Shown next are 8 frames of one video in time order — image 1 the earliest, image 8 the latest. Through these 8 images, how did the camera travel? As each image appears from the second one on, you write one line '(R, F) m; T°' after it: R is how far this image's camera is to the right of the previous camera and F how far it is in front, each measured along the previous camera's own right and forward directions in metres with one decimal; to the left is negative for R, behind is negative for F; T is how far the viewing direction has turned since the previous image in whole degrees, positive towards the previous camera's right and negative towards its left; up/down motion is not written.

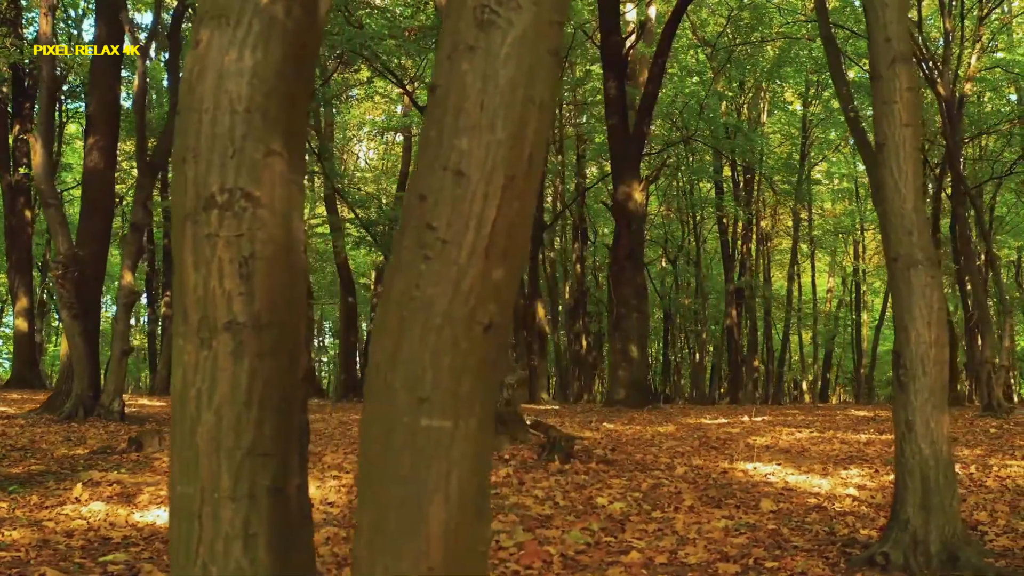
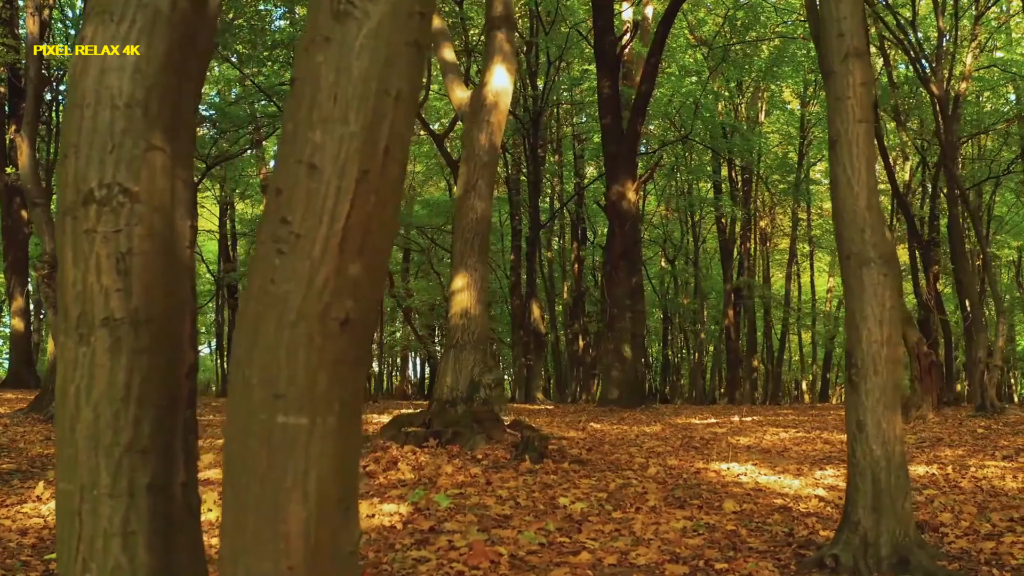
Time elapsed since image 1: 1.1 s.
(+0.3, 0.0) m; 0°
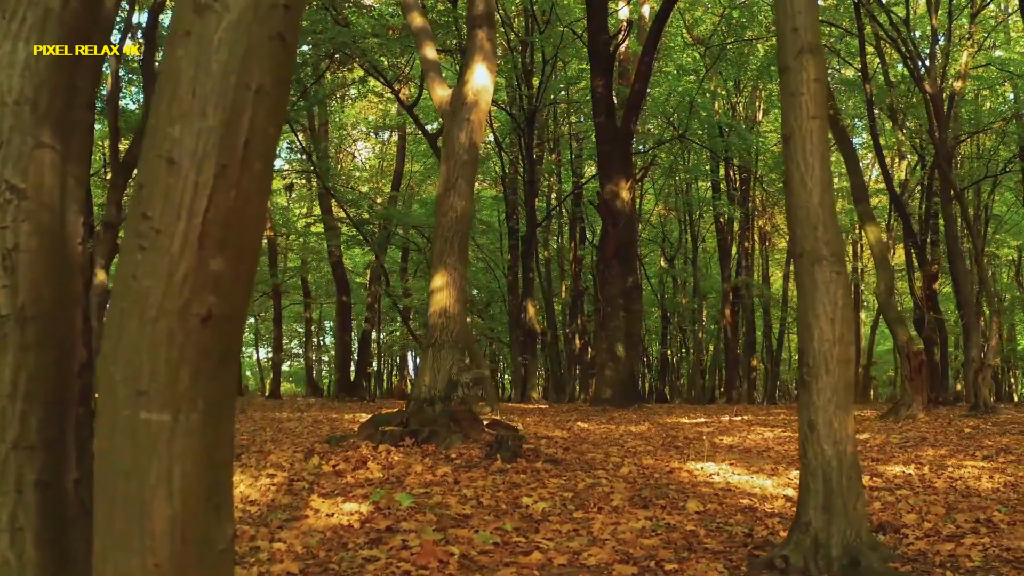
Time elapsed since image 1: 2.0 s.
(+0.3, 0.0) m; 0°
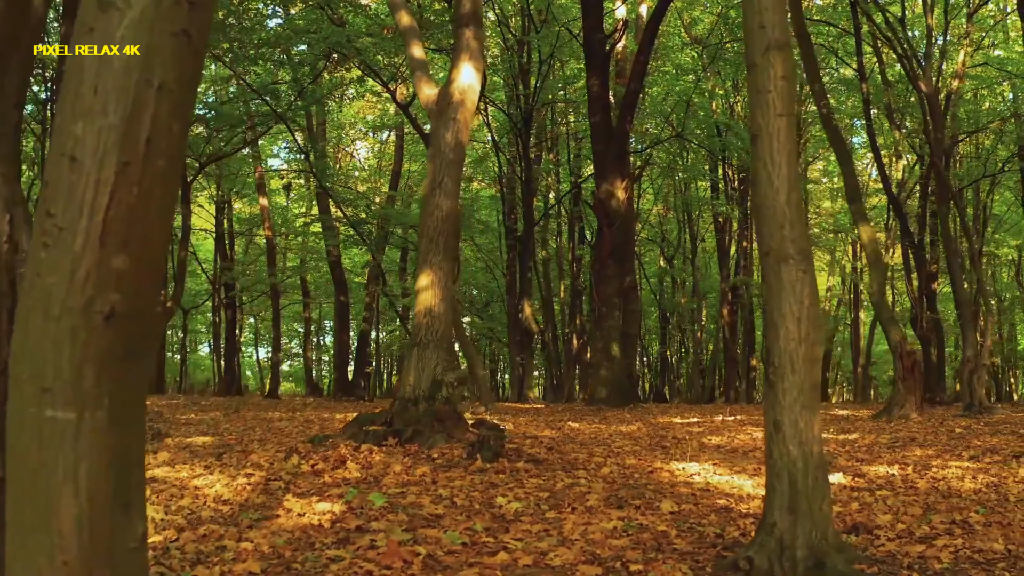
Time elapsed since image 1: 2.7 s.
(+0.2, 0.0) m; 0°
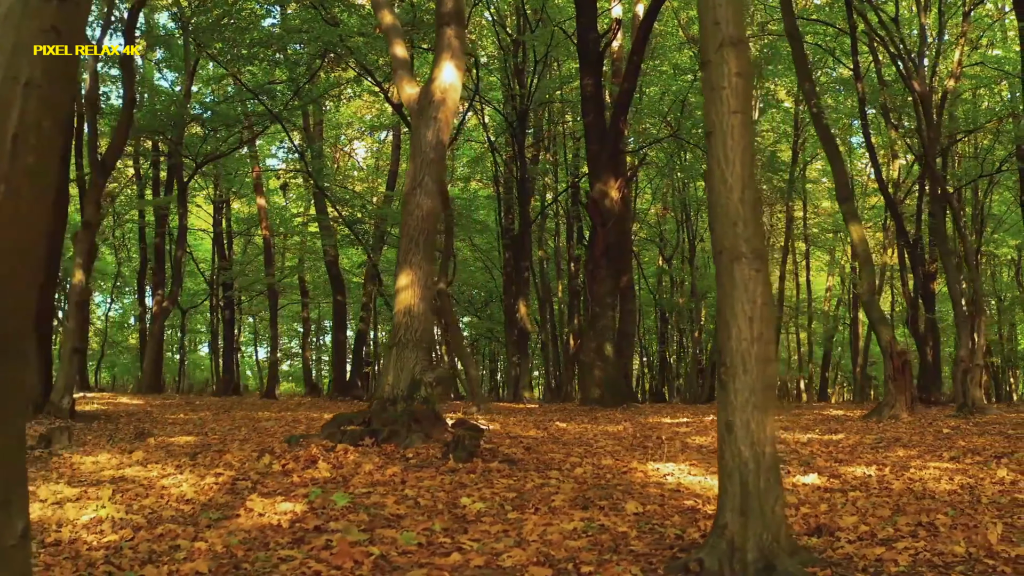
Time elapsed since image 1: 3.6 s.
(+0.3, 0.0) m; 0°
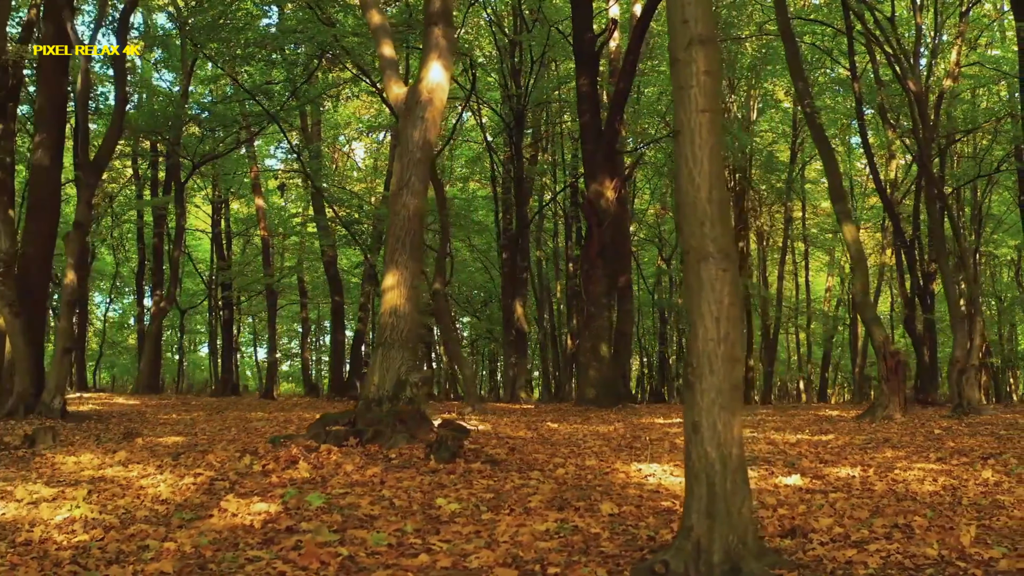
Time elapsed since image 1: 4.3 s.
(+0.2, 0.0) m; 0°
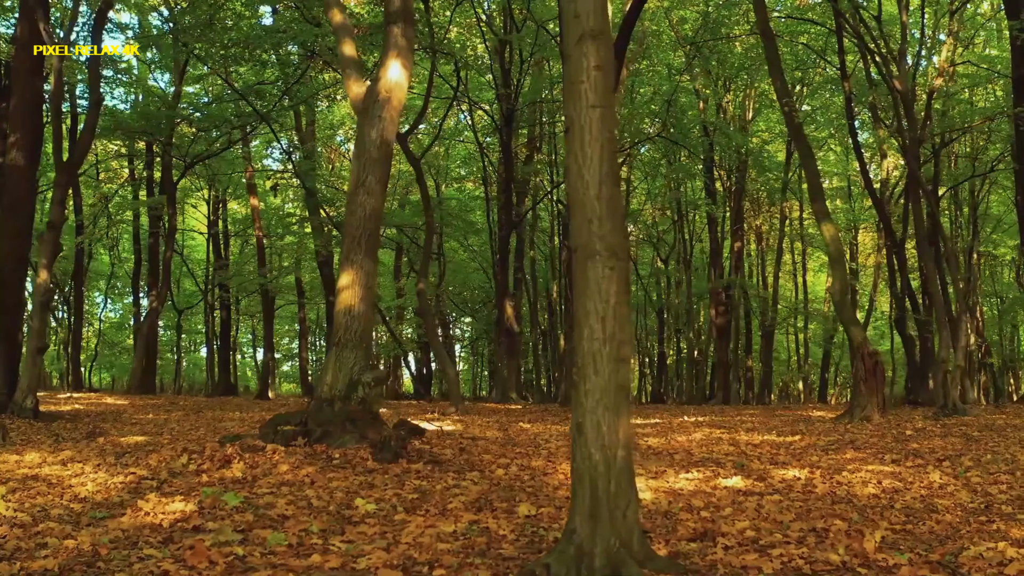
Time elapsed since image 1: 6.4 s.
(+0.6, 0.0) m; -1°
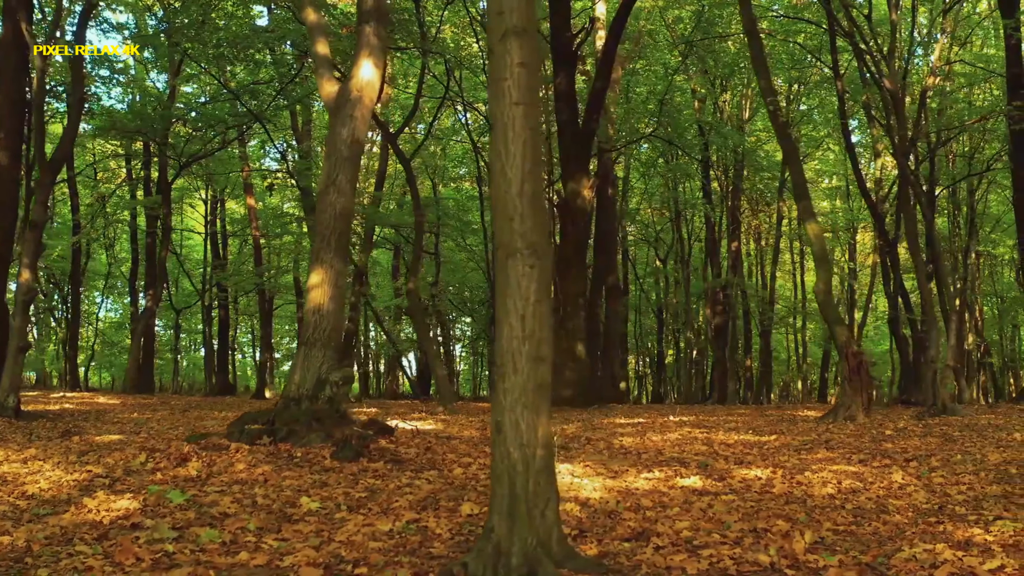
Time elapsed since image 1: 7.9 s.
(+0.4, 0.0) m; -1°
